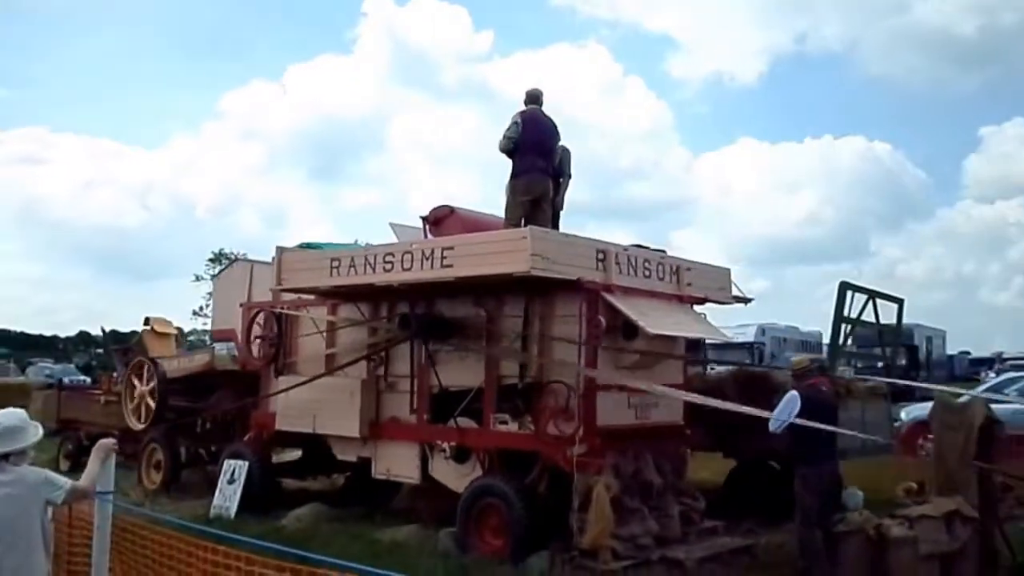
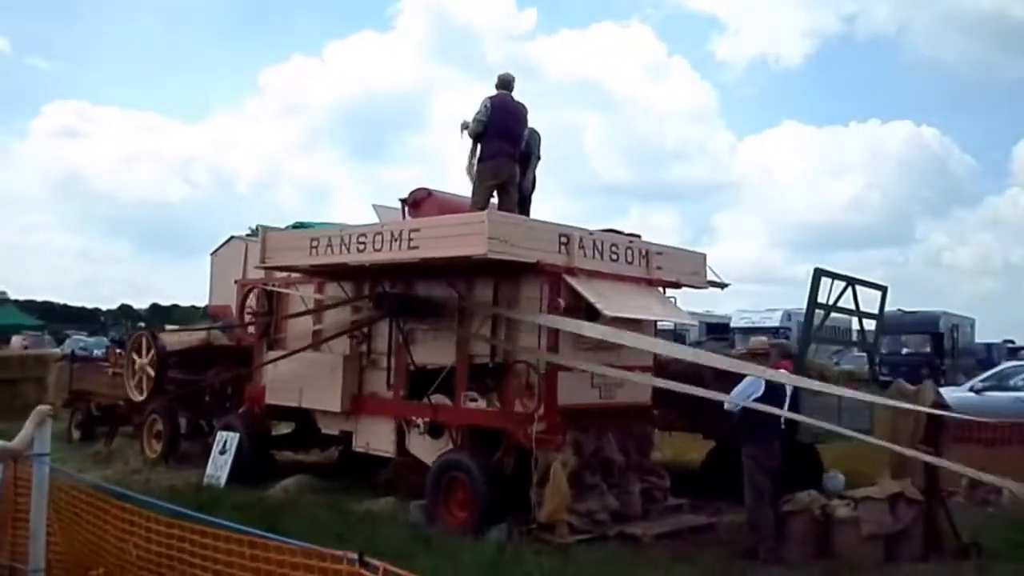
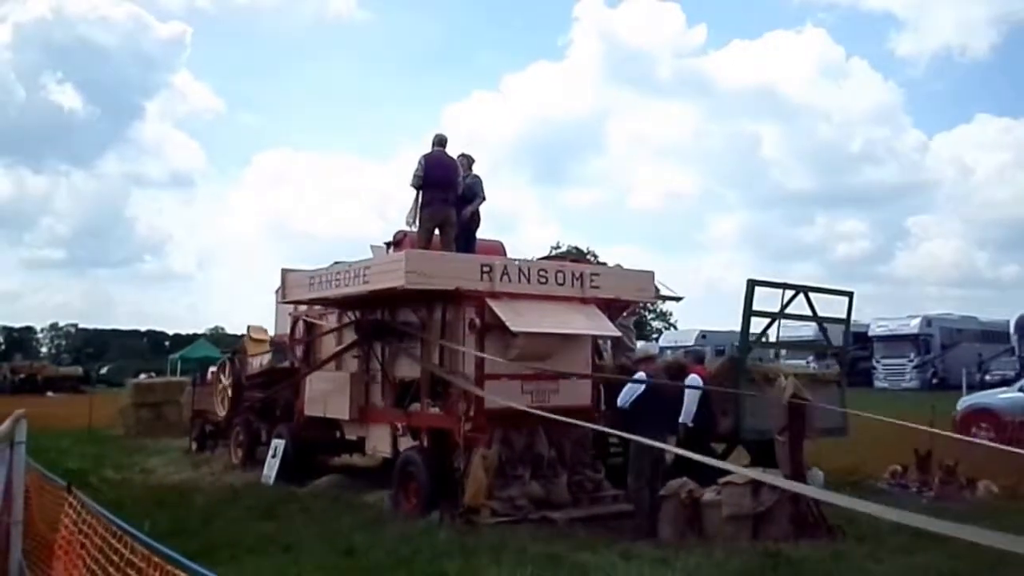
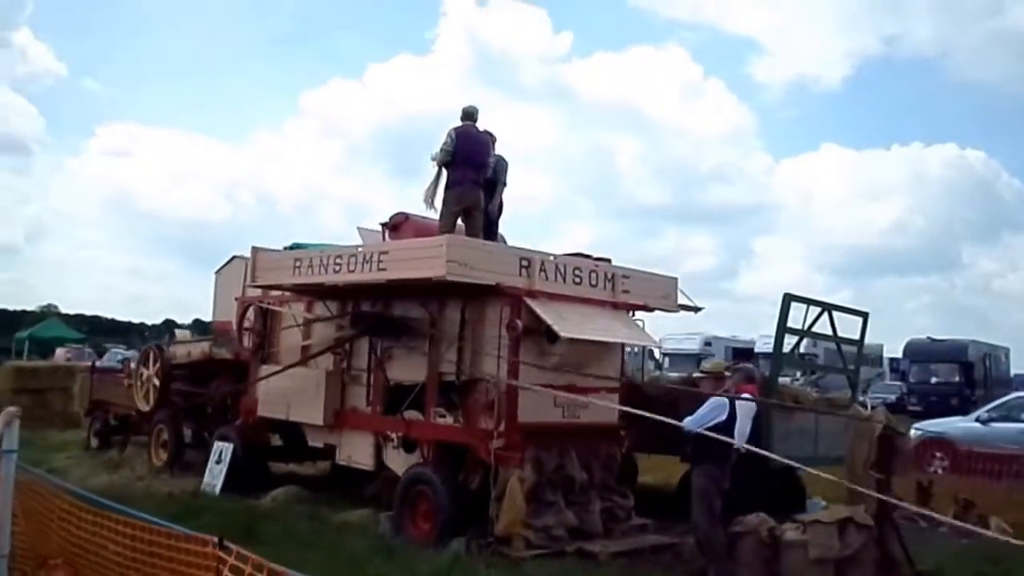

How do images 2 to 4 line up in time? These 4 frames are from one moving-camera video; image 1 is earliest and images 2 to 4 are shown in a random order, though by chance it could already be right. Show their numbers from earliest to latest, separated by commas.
2, 4, 3
